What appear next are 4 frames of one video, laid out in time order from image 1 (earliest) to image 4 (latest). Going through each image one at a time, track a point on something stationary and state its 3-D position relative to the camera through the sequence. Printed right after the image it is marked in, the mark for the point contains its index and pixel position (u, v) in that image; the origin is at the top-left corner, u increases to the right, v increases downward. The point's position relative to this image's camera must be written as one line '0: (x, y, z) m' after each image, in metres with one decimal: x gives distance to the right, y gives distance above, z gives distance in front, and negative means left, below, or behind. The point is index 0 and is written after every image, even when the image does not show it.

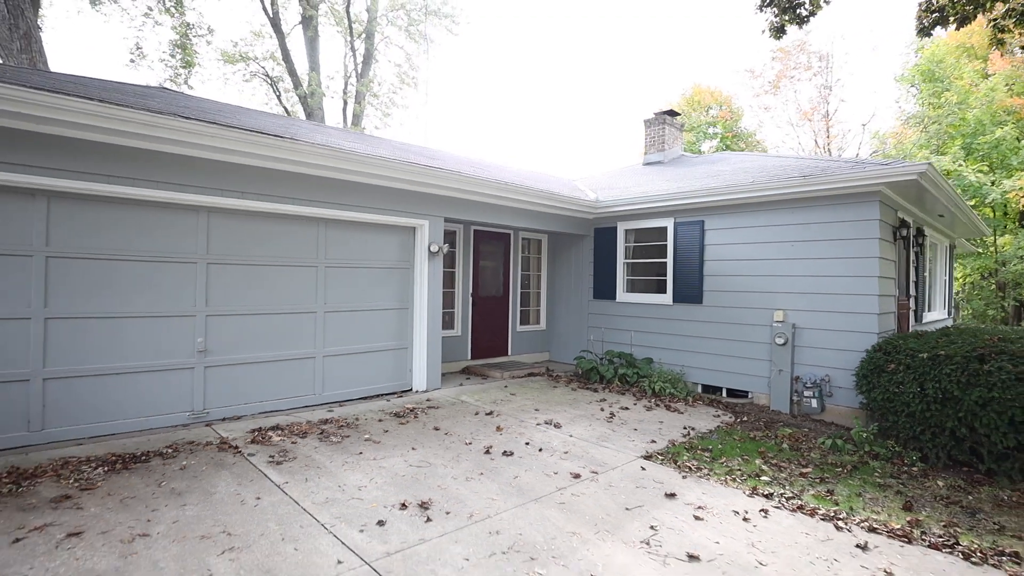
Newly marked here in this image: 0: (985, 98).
0: (+11.1, +4.5, +12.3) m
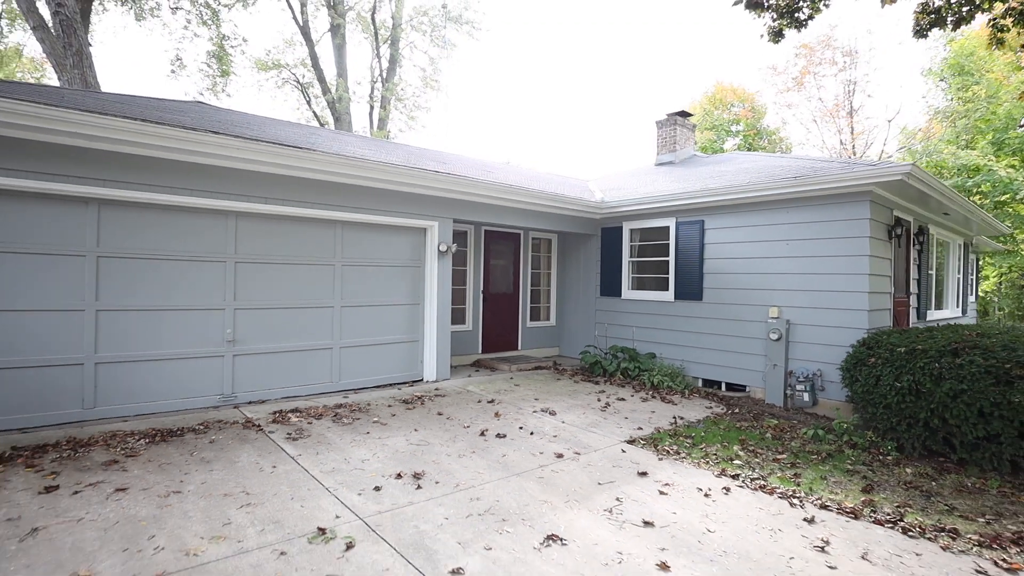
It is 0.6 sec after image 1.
0: (+11.5, +4.5, +12.1) m
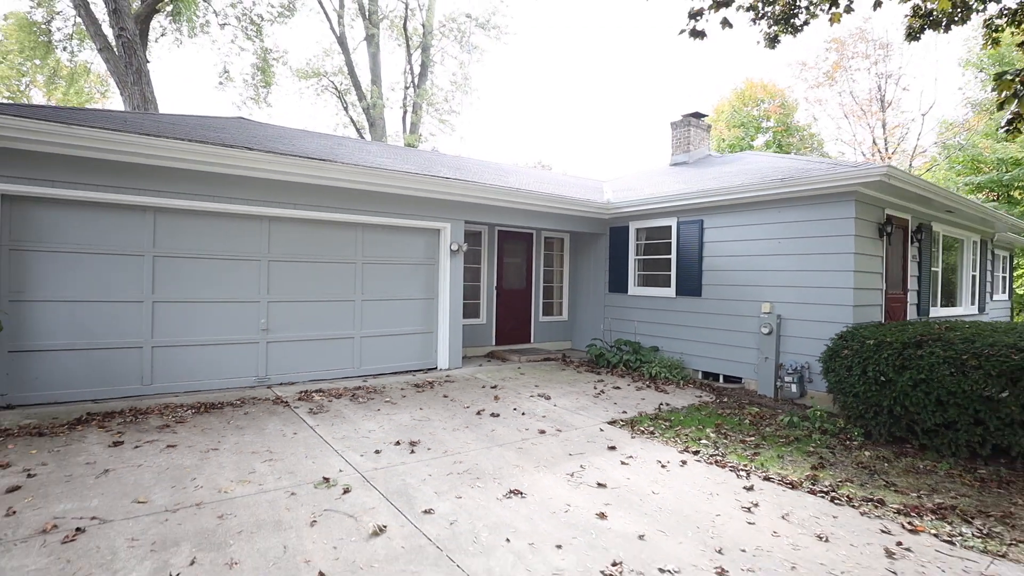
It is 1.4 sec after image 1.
0: (+12.0, +4.5, +11.7) m
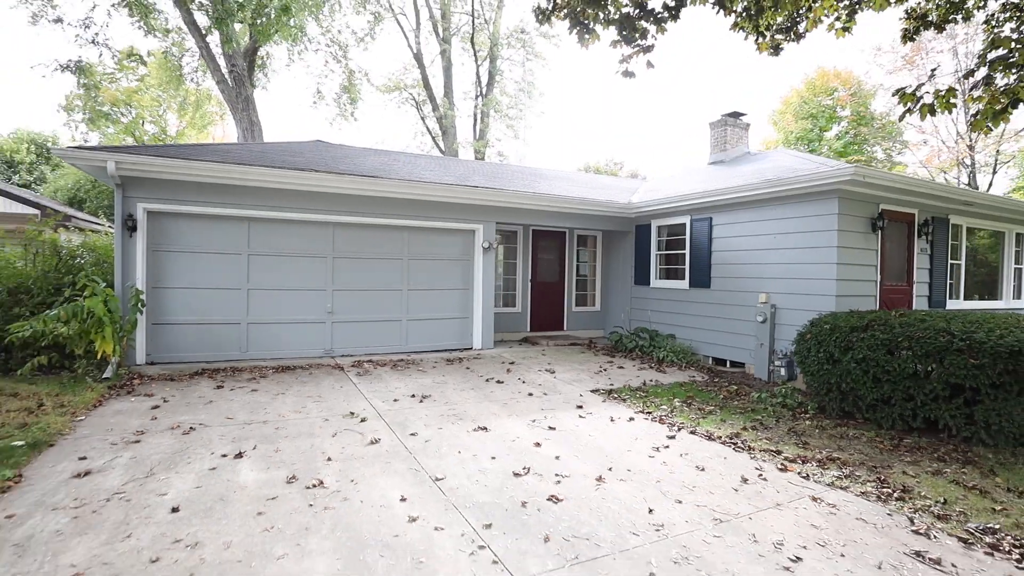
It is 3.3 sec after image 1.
0: (+13.0, +4.7, +10.7) m
